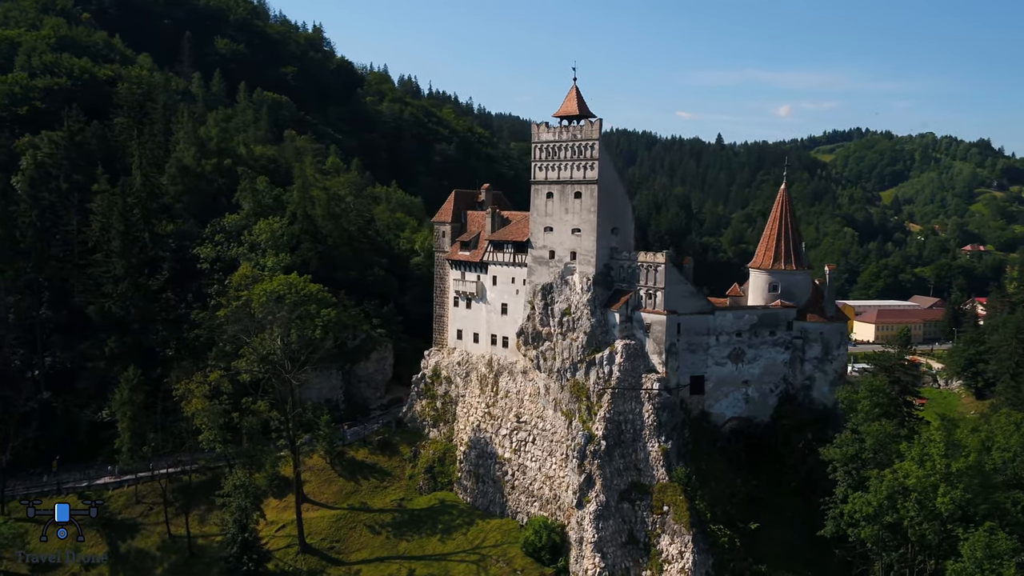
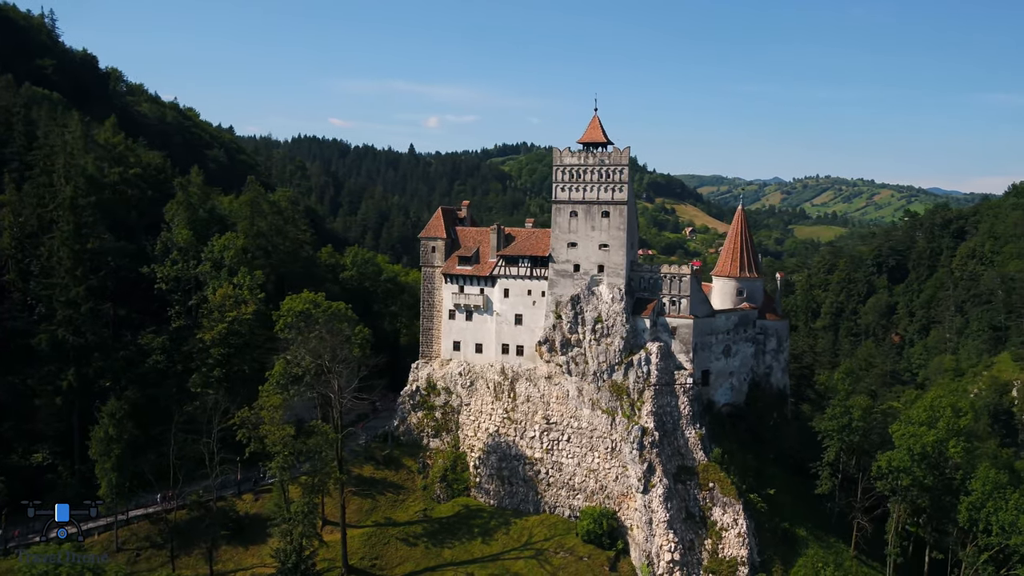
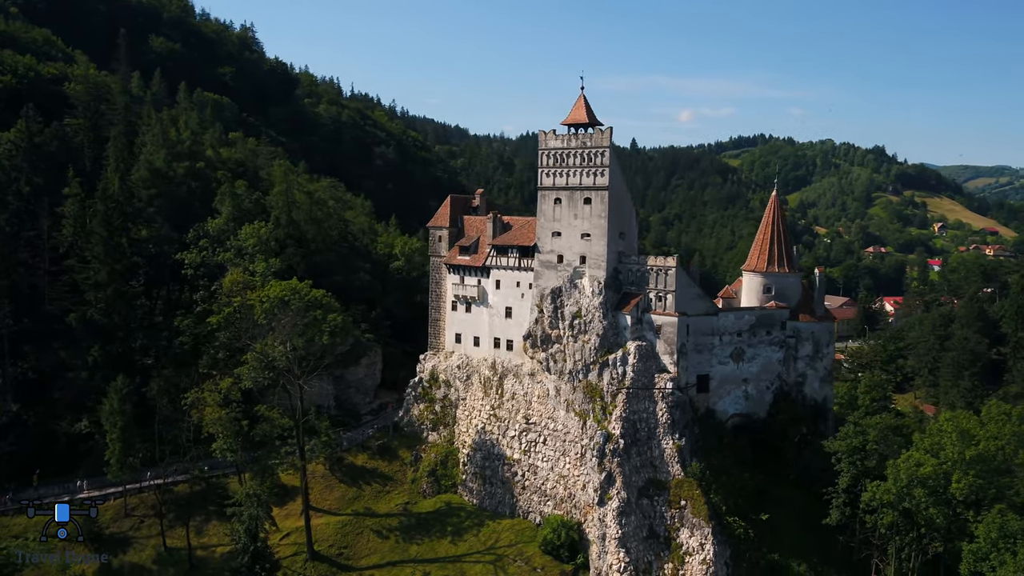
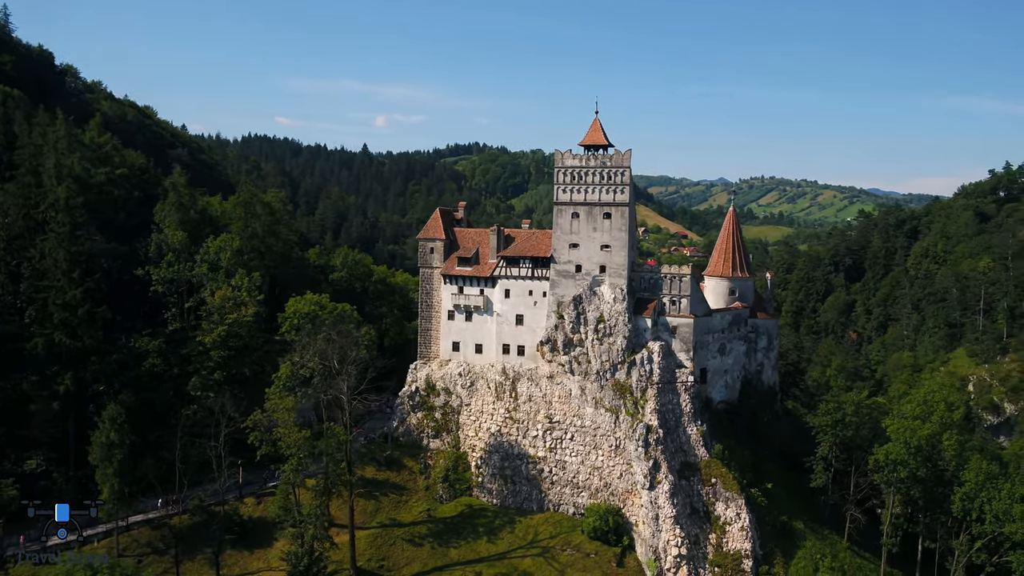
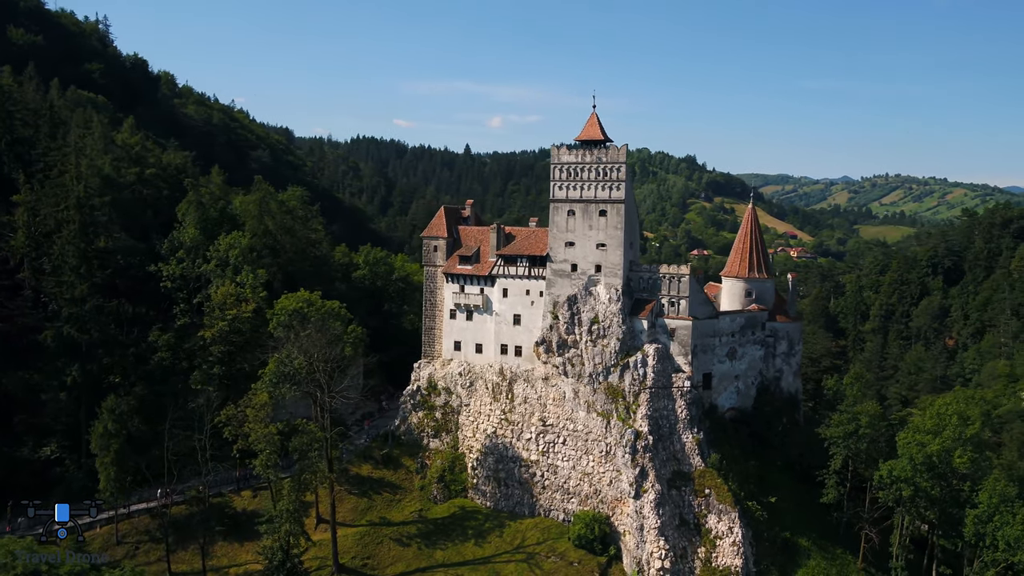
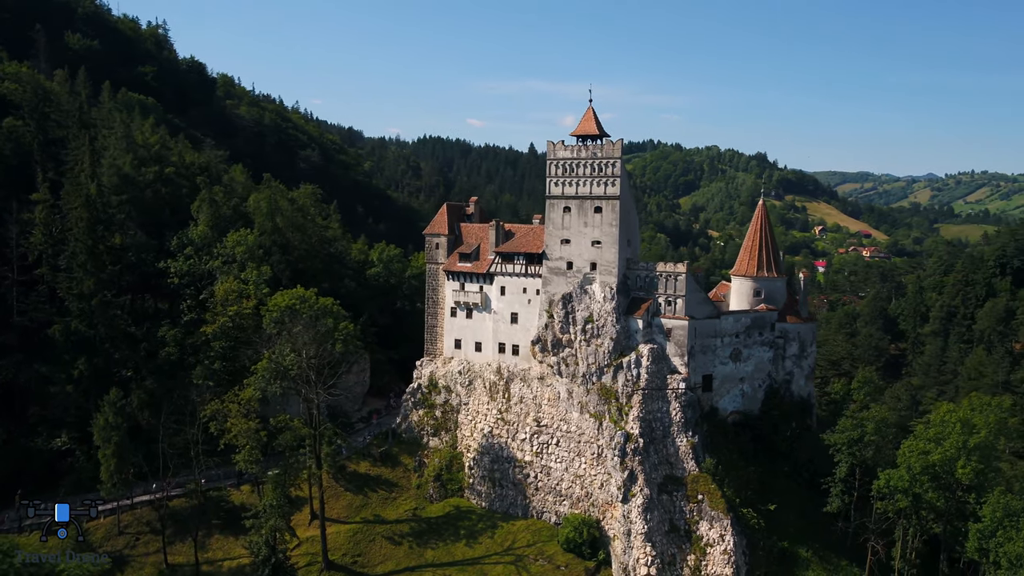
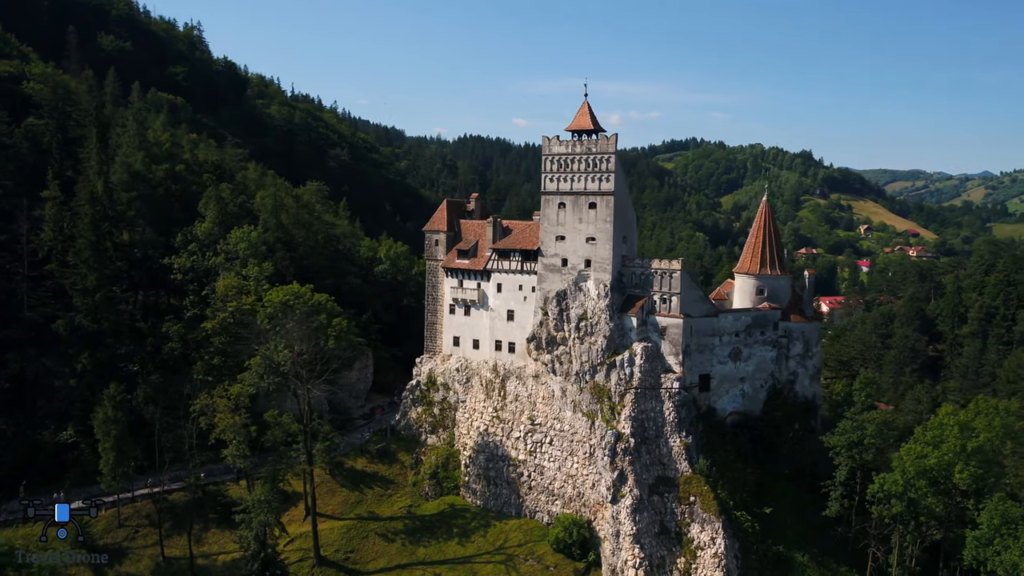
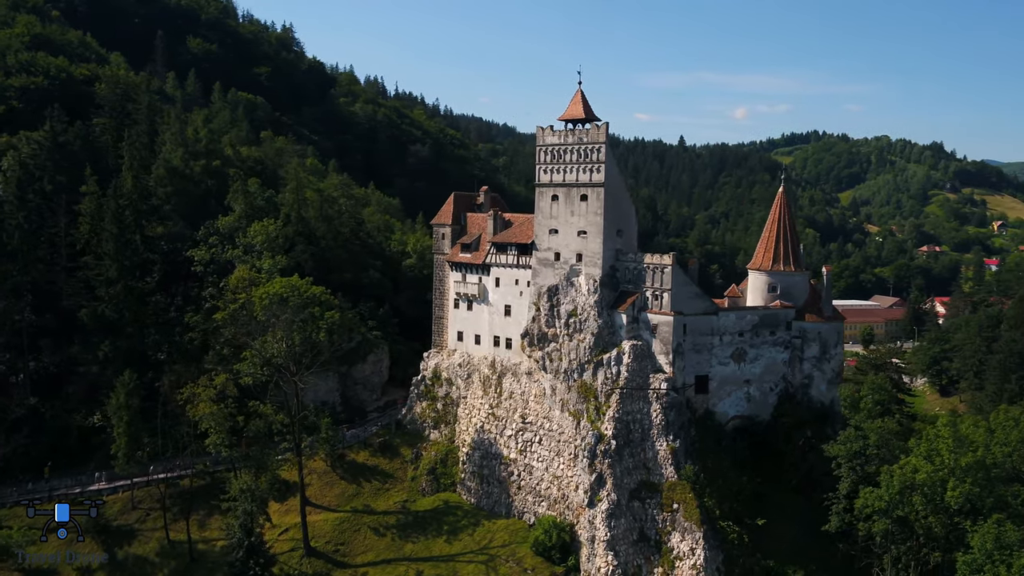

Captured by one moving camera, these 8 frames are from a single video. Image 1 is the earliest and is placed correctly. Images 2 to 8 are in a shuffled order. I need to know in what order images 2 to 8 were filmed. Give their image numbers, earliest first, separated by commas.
8, 3, 7, 6, 5, 2, 4
